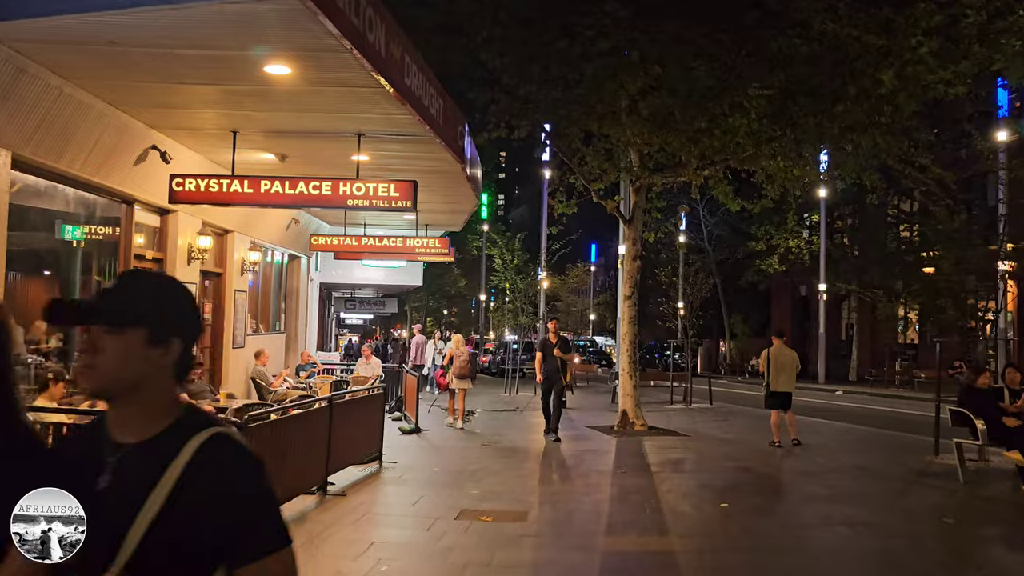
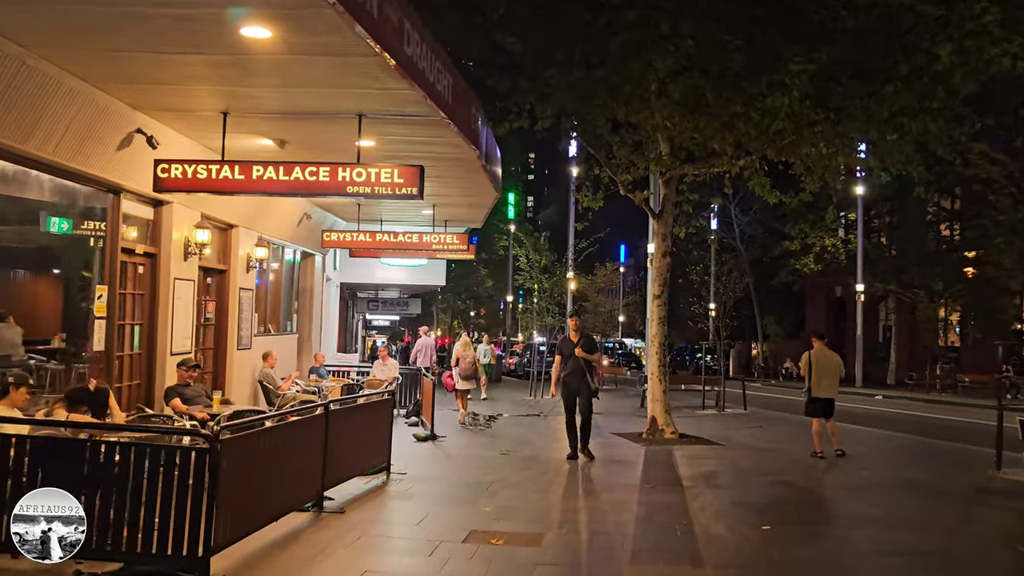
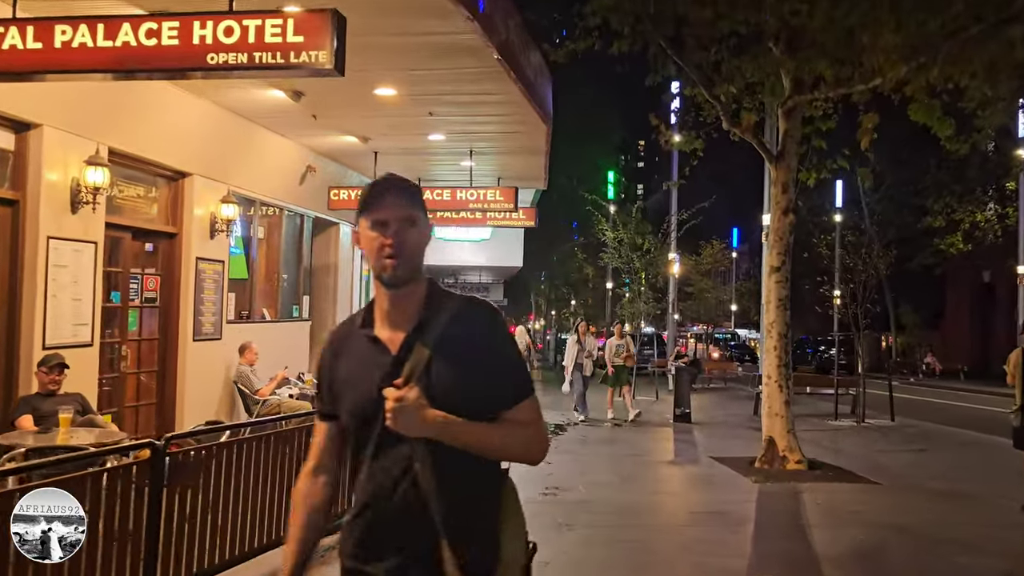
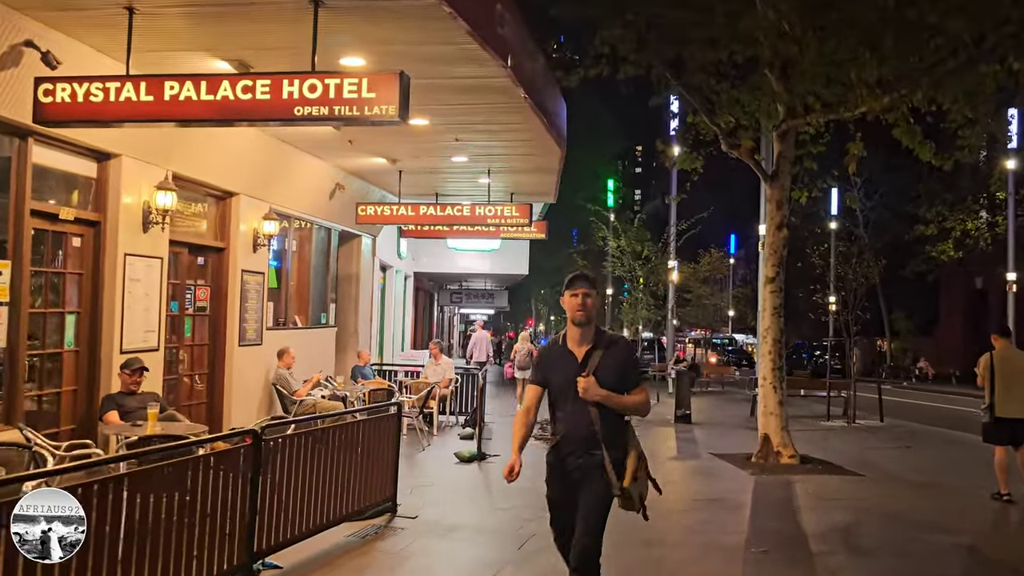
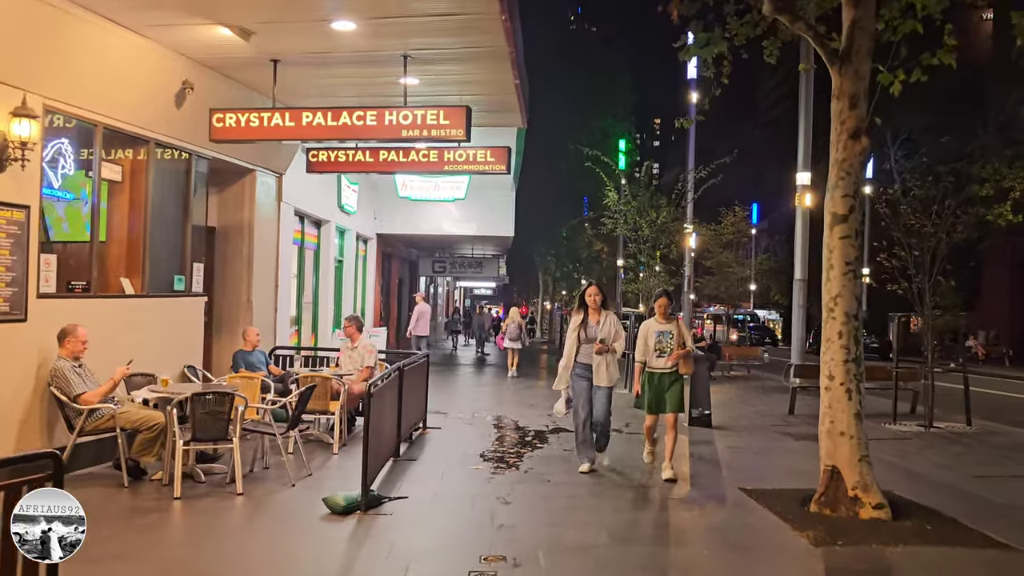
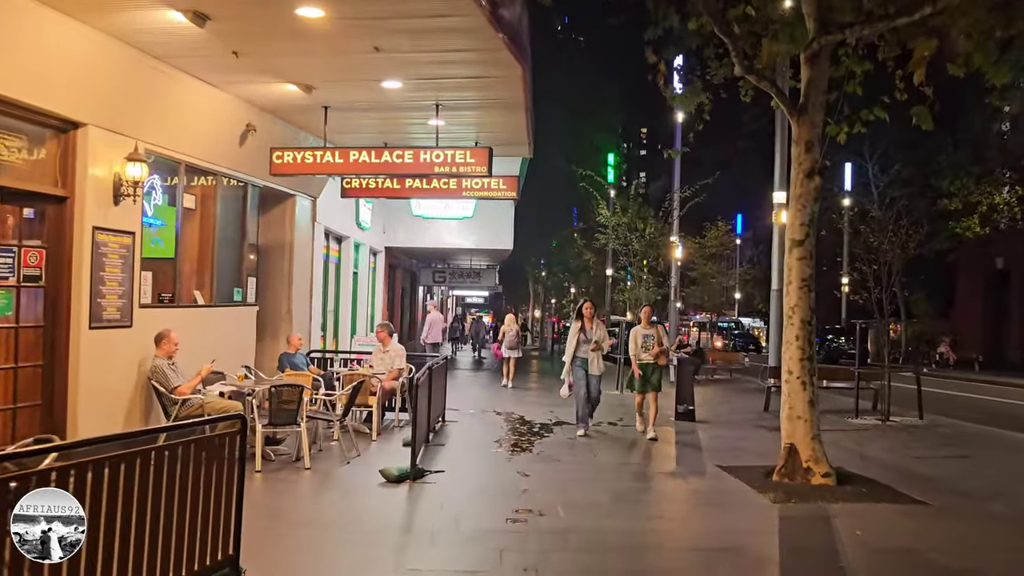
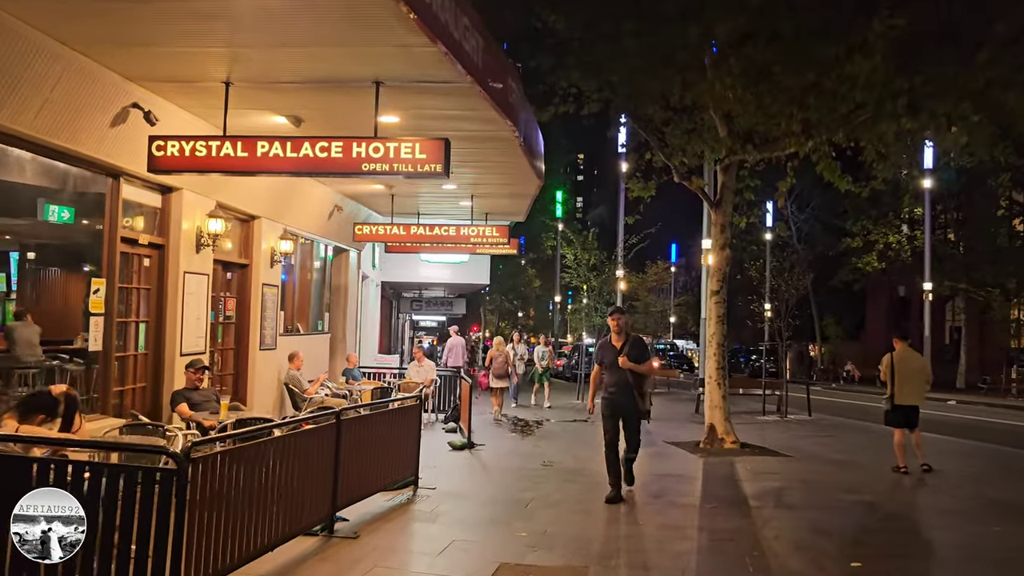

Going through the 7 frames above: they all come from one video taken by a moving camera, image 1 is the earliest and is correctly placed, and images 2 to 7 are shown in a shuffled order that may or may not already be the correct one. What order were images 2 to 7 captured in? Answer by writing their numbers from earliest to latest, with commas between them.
2, 7, 4, 3, 6, 5
